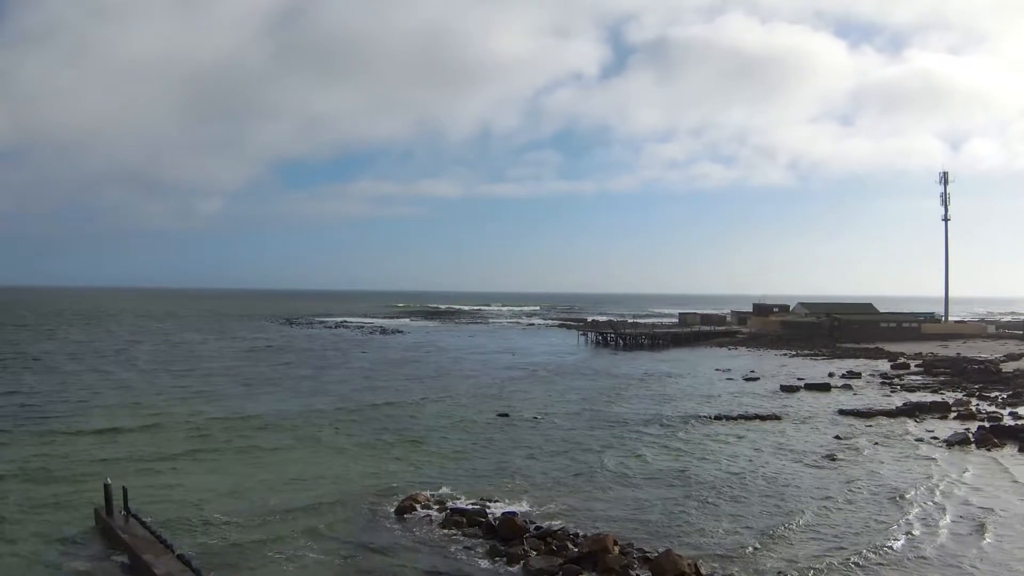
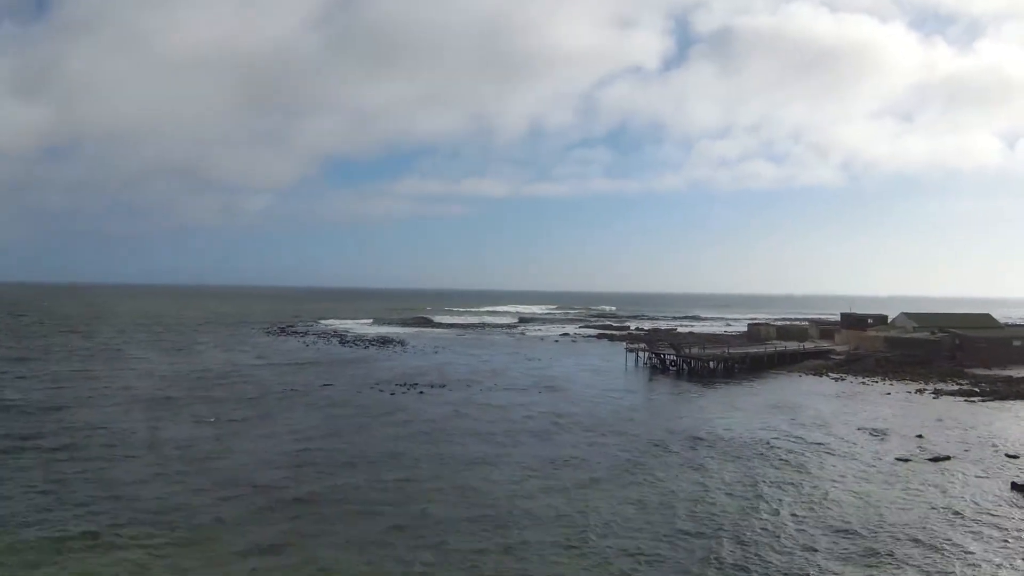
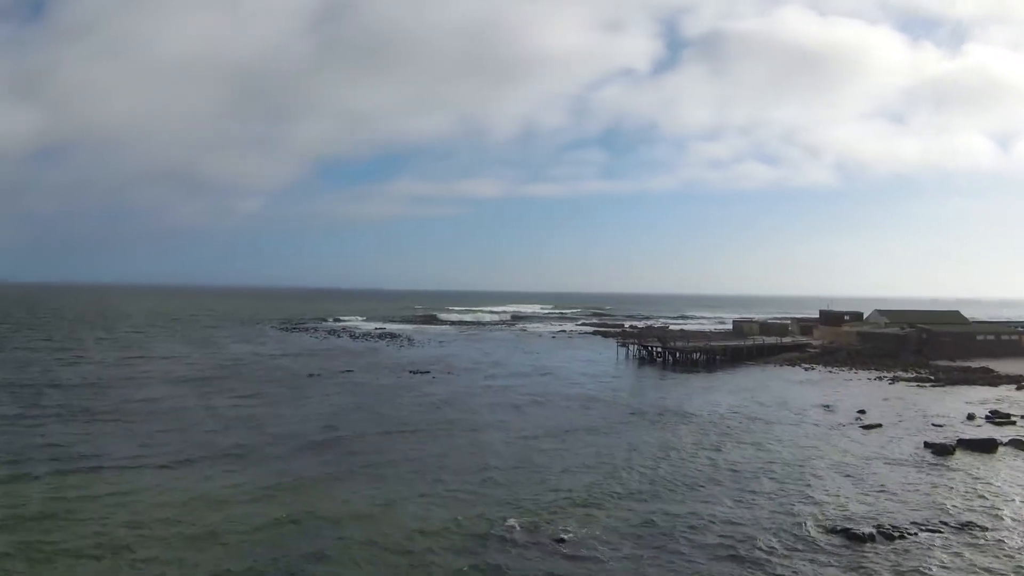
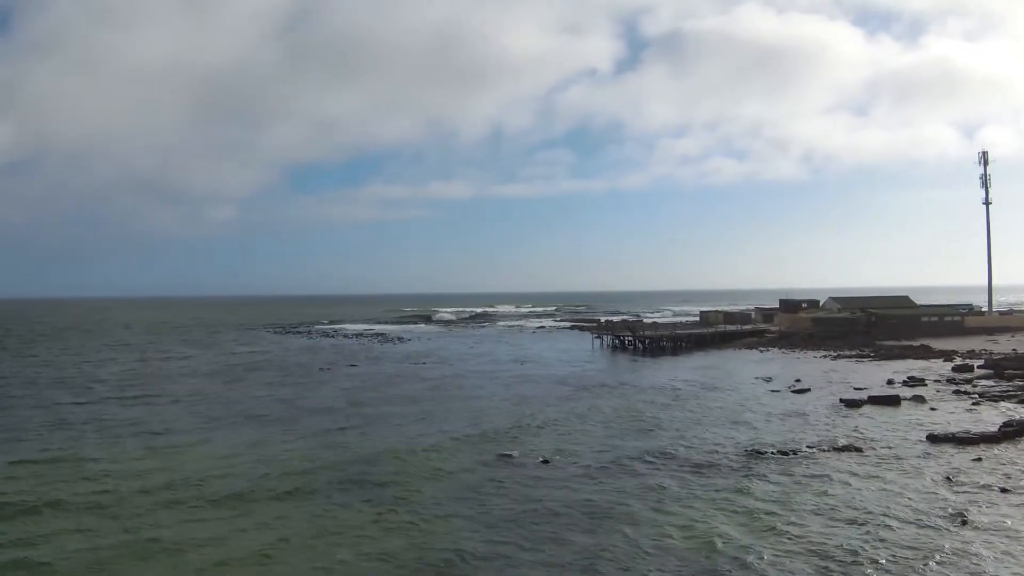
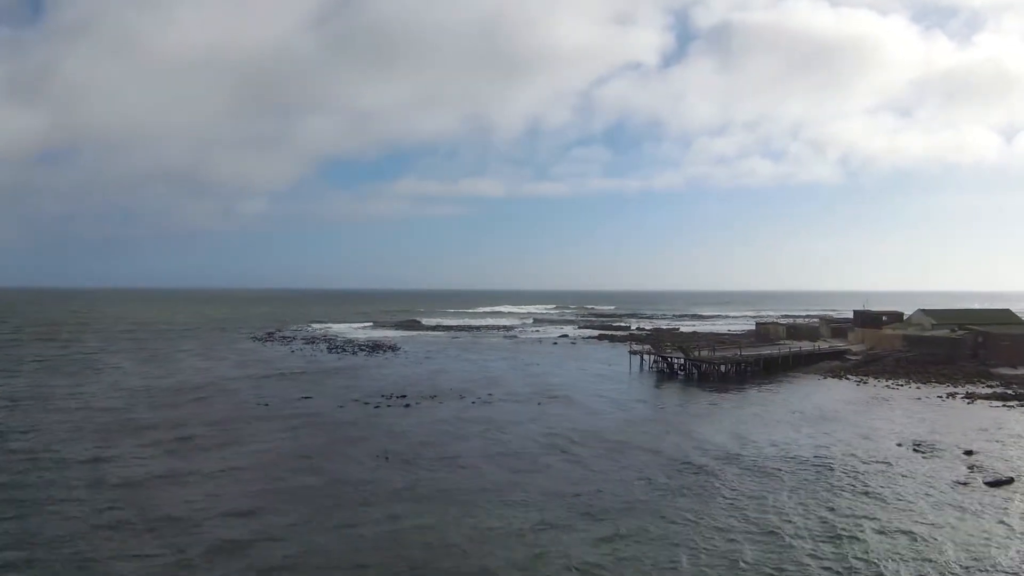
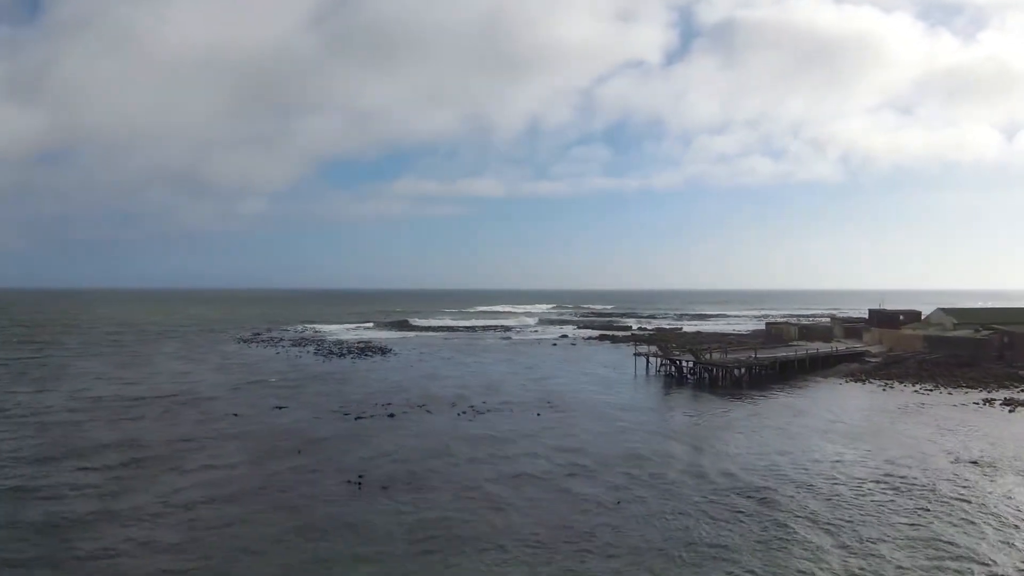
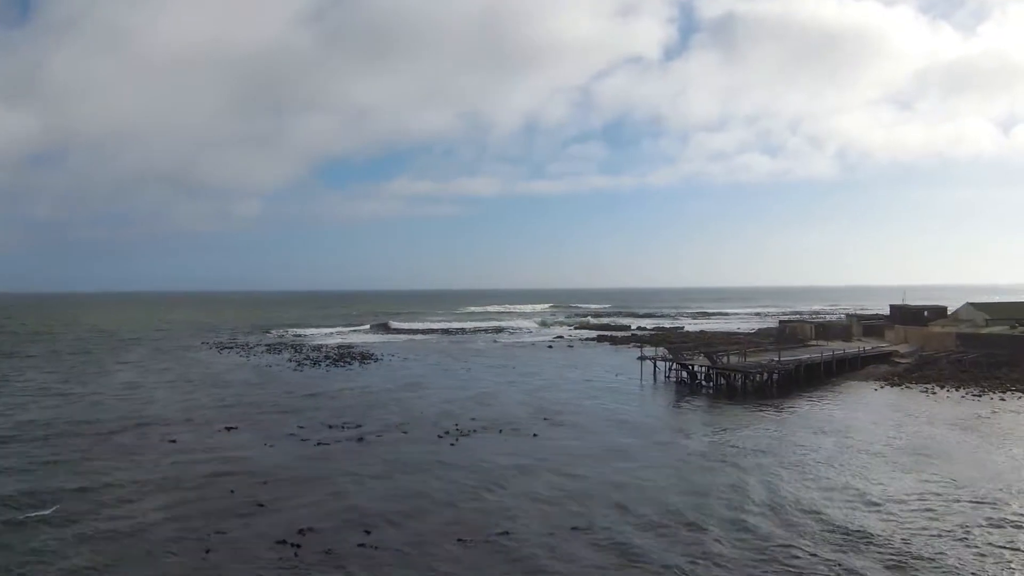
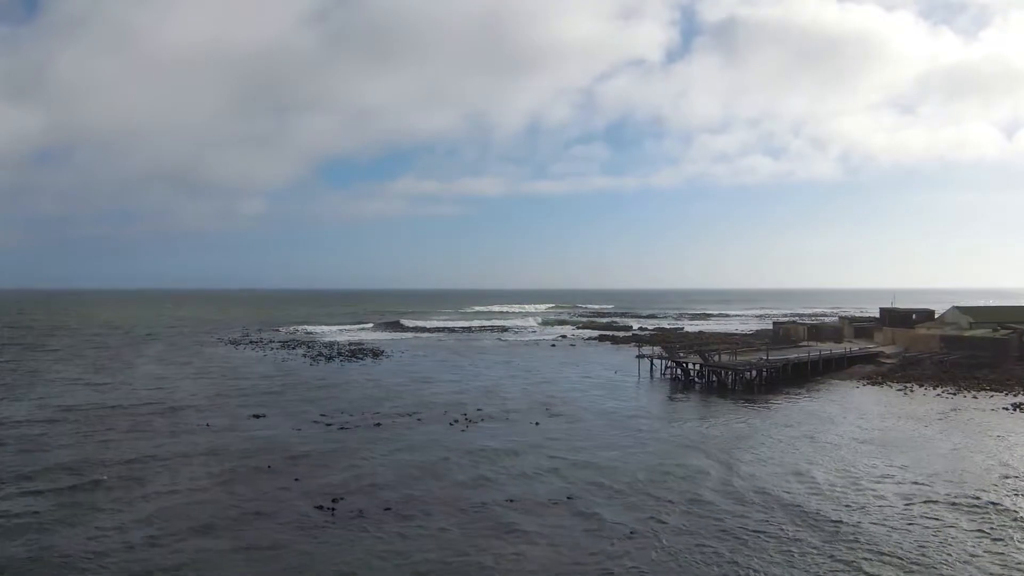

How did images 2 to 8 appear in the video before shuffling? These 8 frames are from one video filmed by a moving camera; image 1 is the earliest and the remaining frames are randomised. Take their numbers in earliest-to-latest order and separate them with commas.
4, 3, 2, 5, 6, 8, 7
